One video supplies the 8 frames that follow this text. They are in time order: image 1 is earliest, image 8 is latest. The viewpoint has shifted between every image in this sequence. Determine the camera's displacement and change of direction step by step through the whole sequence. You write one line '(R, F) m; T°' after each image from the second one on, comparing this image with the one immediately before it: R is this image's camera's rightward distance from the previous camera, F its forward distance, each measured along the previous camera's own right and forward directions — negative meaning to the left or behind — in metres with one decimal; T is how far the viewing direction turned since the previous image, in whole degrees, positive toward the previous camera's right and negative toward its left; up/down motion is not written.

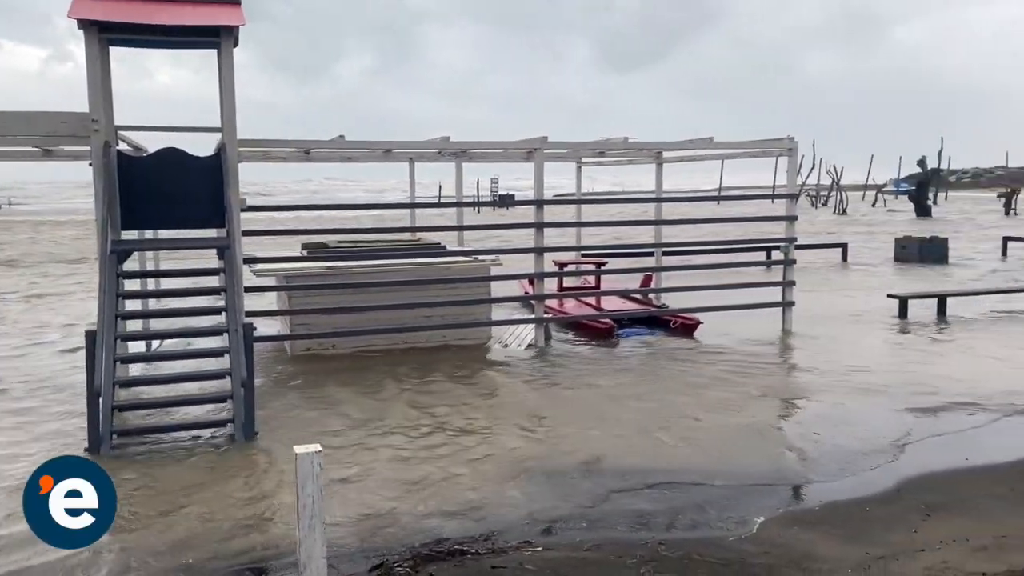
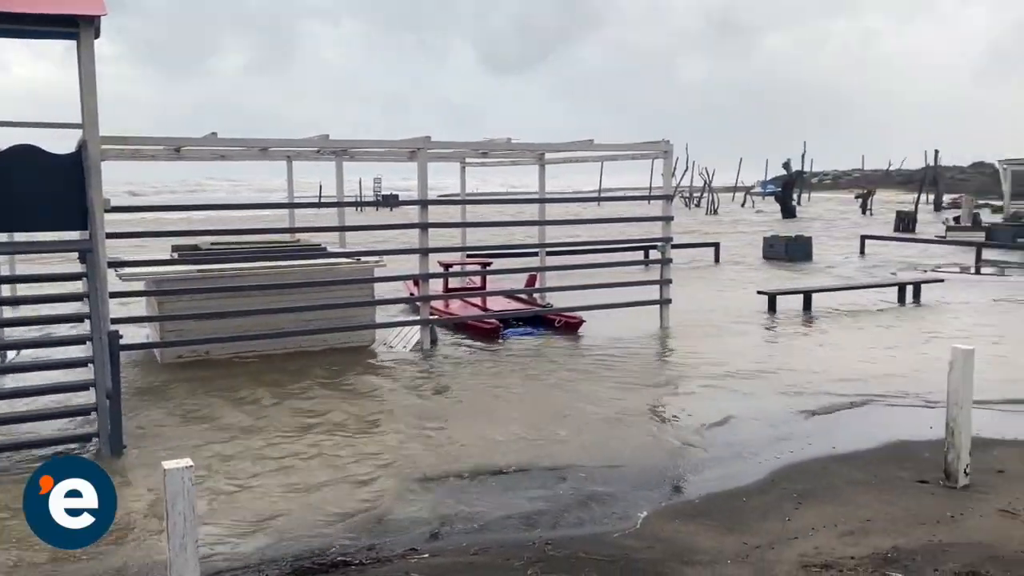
(0.0, 0.0) m; +8°
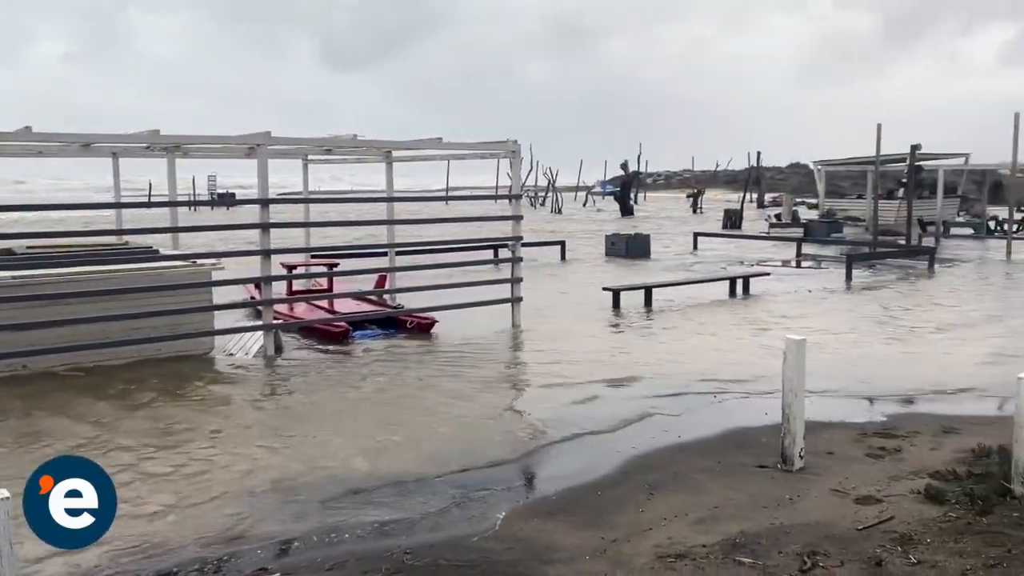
(0.0, +0.1) m; +10°
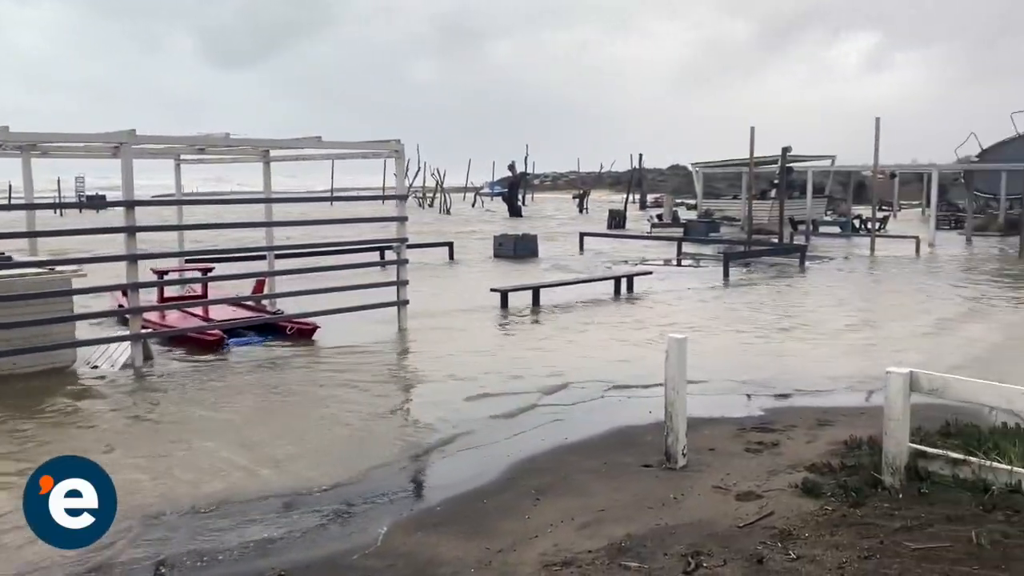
(+0.1, +0.1) m; +7°
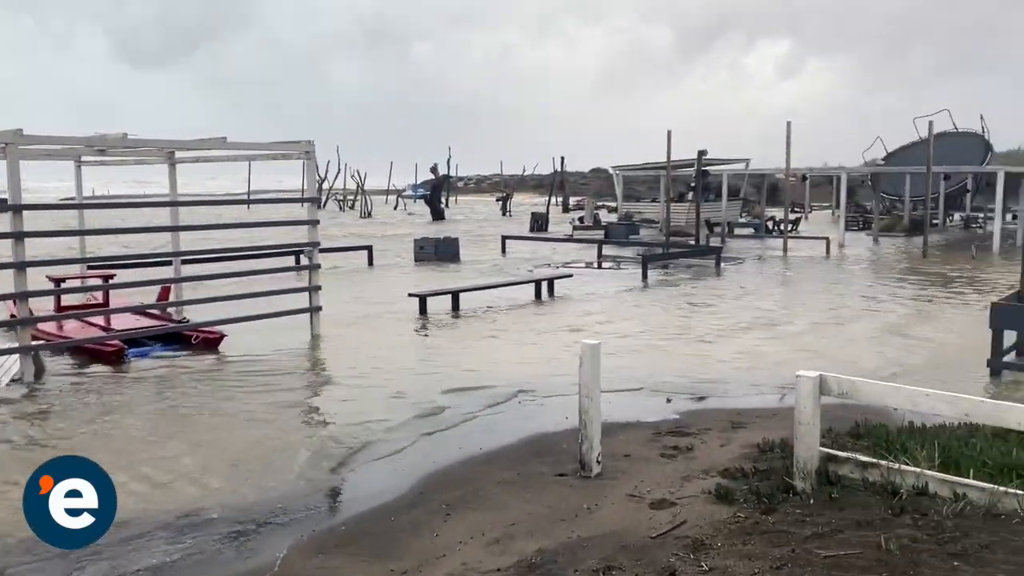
(+0.1, +0.2) m; +5°
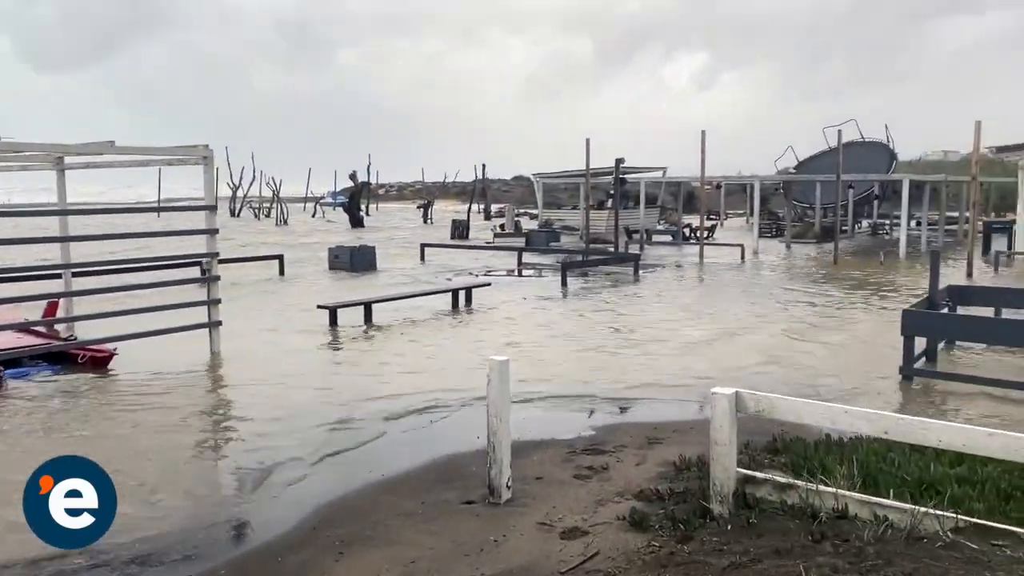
(+0.1, +0.3) m; +5°
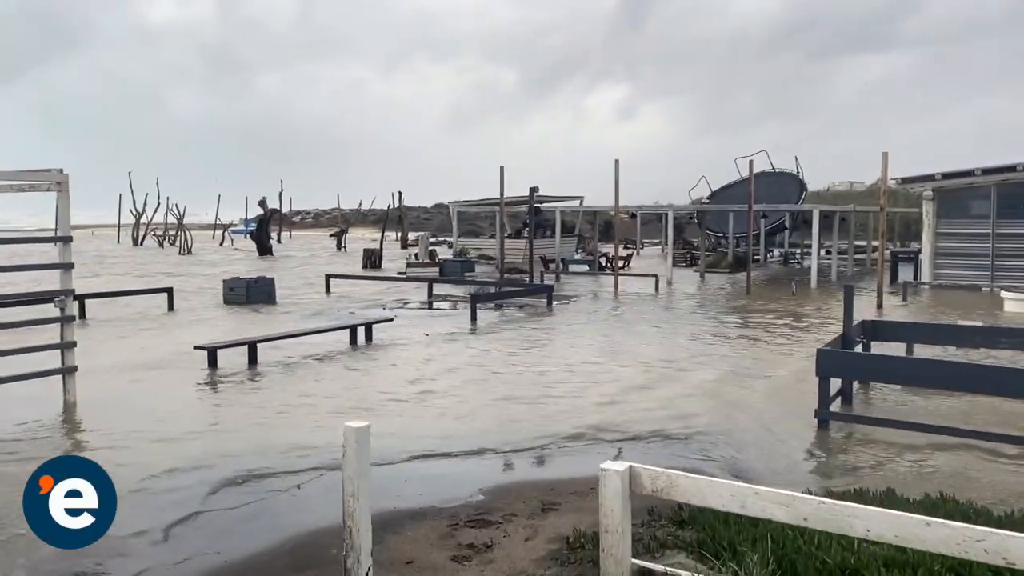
(+0.3, +0.7) m; +5°
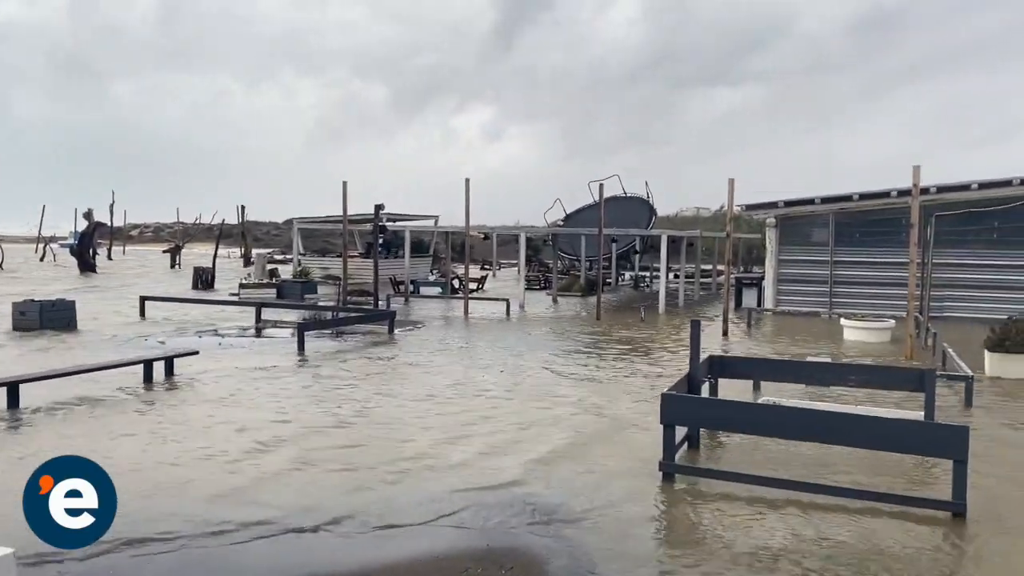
(+0.4, +1.0) m; +9°
